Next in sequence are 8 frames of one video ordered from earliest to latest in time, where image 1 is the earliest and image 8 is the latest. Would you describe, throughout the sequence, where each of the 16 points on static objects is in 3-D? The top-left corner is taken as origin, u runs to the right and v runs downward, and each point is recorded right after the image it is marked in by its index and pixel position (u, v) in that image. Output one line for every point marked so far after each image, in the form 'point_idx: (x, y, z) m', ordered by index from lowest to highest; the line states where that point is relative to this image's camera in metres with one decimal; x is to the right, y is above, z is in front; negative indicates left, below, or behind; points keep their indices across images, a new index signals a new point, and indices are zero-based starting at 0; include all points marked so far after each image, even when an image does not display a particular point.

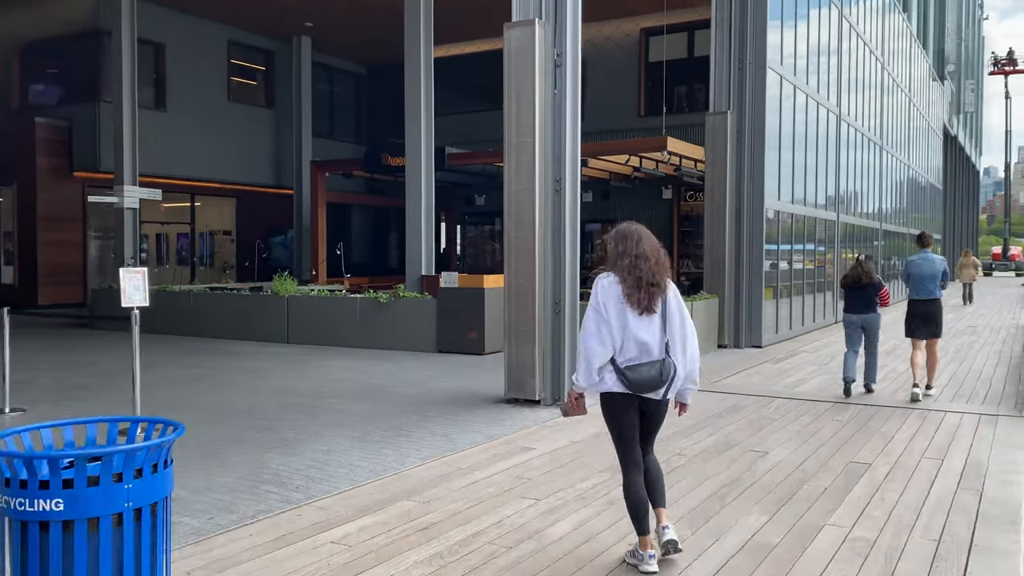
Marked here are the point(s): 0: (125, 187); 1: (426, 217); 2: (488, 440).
0: (-8.0, +2.1, +17.6) m
1: (-1.4, +1.1, +13.6) m
2: (-0.2, -1.1, +6.0) m
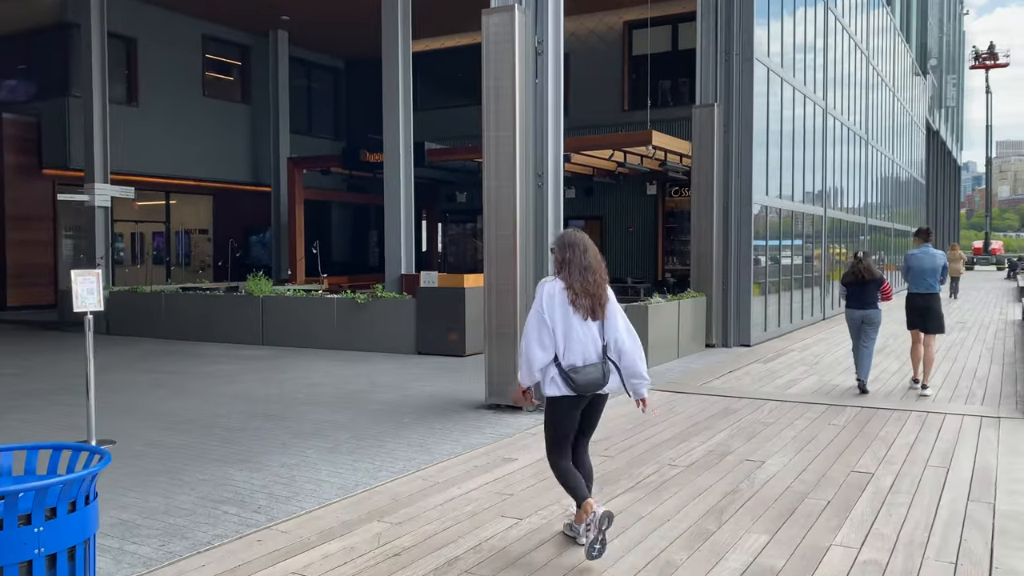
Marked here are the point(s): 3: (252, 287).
0: (-8.4, +2.1, +17.1) m
1: (-1.7, +1.1, +13.2) m
2: (-0.3, -1.1, +5.7) m
3: (-3.8, 0.0, +12.3) m
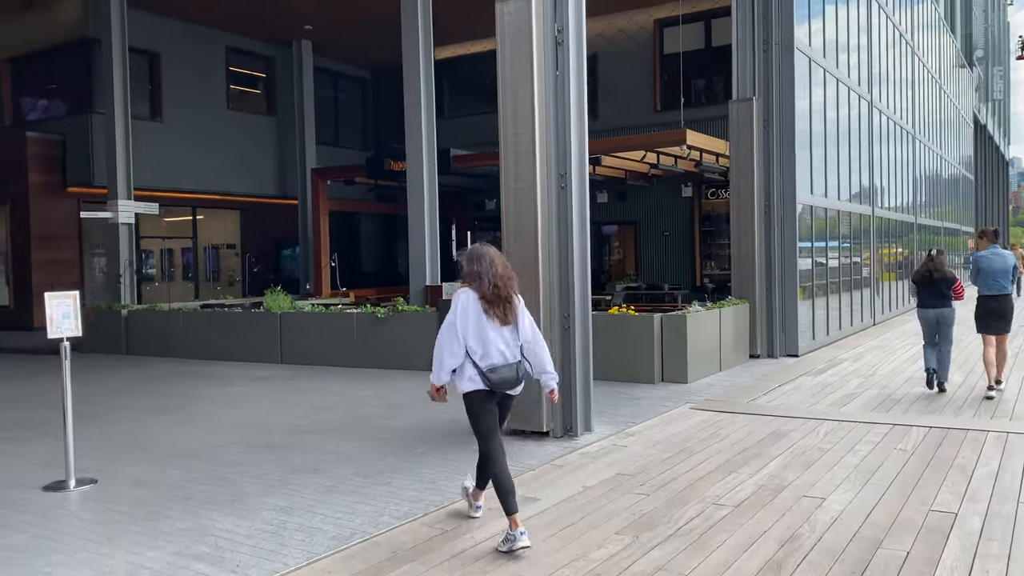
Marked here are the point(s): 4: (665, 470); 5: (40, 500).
0: (-7.8, +1.7, +16.9) m
1: (-1.2, +0.9, +12.6) m
2: (-0.2, -1.2, +5.0) m
3: (-3.4, -0.2, +11.8) m
4: (+1.0, -1.2, +5.4) m
5: (-2.7, -1.2, +4.9) m
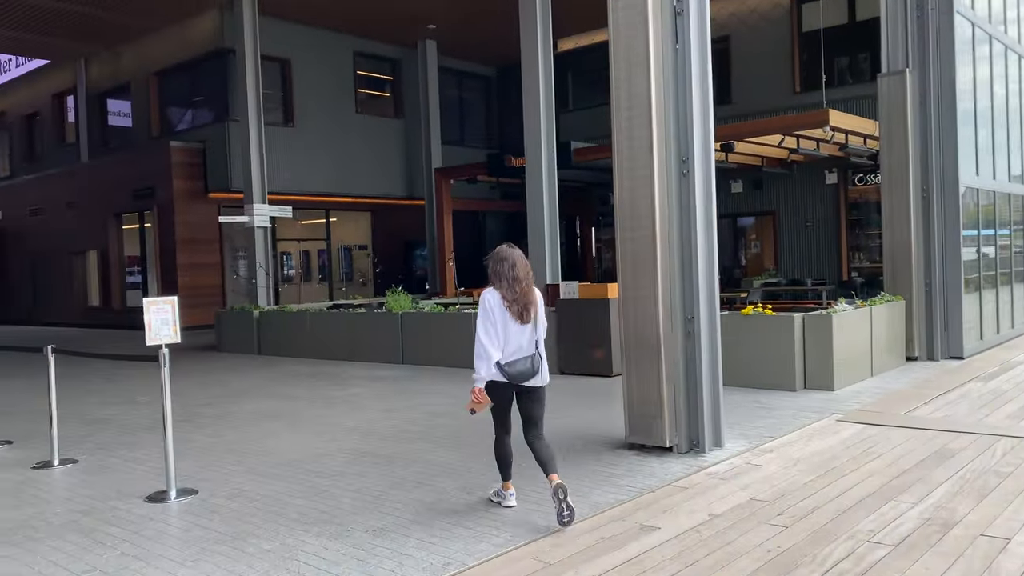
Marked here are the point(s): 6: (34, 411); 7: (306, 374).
0: (-5.3, +1.7, +17.4) m
1: (+0.6, +1.0, +12.1) m
2: (+0.4, -1.2, +4.5) m
3: (-1.7, -0.2, +11.7) m
4: (+1.6, -1.1, +4.6) m
5: (-2.1, -1.3, +4.8) m
6: (-4.9, -1.3, +8.6) m
7: (-2.7, -1.1, +11.1) m
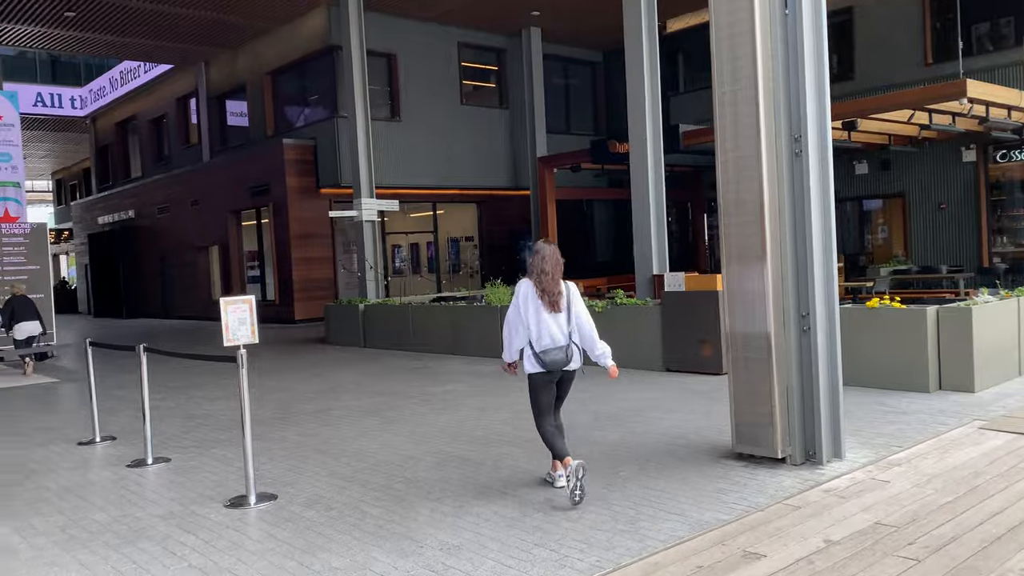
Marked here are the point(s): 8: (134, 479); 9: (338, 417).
0: (-3.1, +1.8, +17.5) m
1: (+2.0, +1.1, +11.6) m
2: (+0.9, -1.2, +4.0) m
3: (-0.3, -0.1, +11.5) m
4: (+2.1, -1.1, +4.0) m
5: (-1.6, -1.3, +4.7) m
6: (-3.8, -1.2, +8.8) m
7: (-1.4, -1.0, +11.0) m
8: (-2.6, -1.3, +5.8) m
9: (-1.6, -1.2, +7.6) m
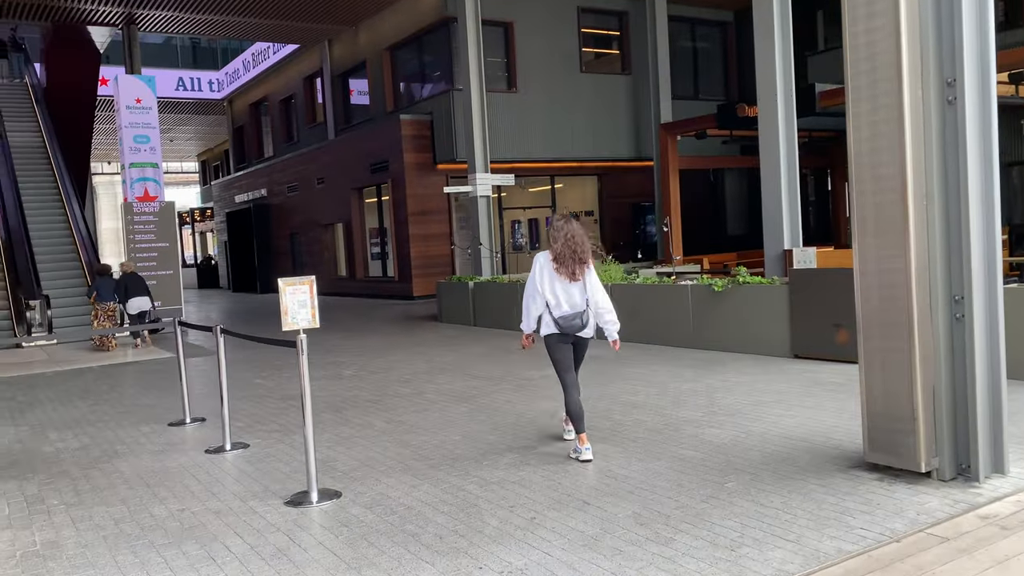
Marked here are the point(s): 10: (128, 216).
0: (-0.7, +2.3, +17.1) m
1: (+3.4, +1.4, +10.5) m
2: (+1.1, -1.1, +3.3) m
3: (+1.1, +0.2, +10.8) m
4: (+2.3, -1.0, +3.1) m
5: (-1.2, -1.2, +4.3) m
6: (-2.8, -1.0, +8.7) m
7: (0.0, -0.8, +10.5) m
8: (-2.0, -1.2, +5.6) m
9: (-0.7, -1.0, +7.1) m
10: (-7.2, +1.3, +15.7) m
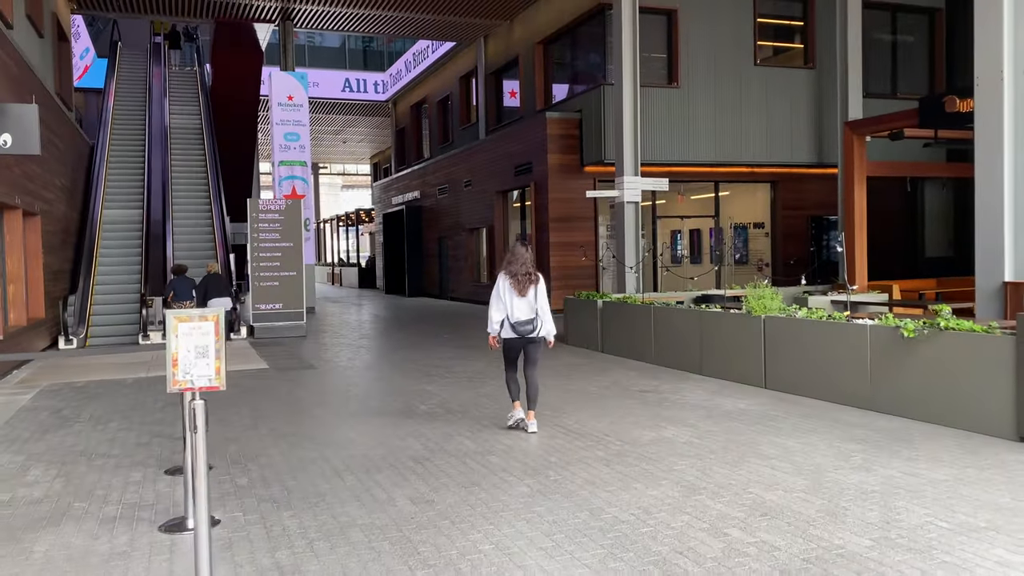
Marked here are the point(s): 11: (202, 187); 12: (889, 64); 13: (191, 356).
0: (+2.0, +2.0, +15.2) m
1: (+4.7, +0.9, +7.8) m
2: (+0.9, -1.3, +1.2) m
3: (+2.4, -0.1, +8.6) m
4: (+2.0, -1.3, +0.8) m
5: (-1.2, -1.3, +2.7) m
6: (-1.9, -1.1, +7.3) m
7: (+1.2, -1.0, +8.5) m
8: (-1.8, -1.3, +4.1) m
9: (-0.2, -1.2, +5.4) m
10: (-4.6, +1.3, +15.1) m
11: (-7.3, +2.4, +19.9) m
12: (+8.5, +5.1, +19.1) m
13: (-1.1, -0.2, +2.9) m
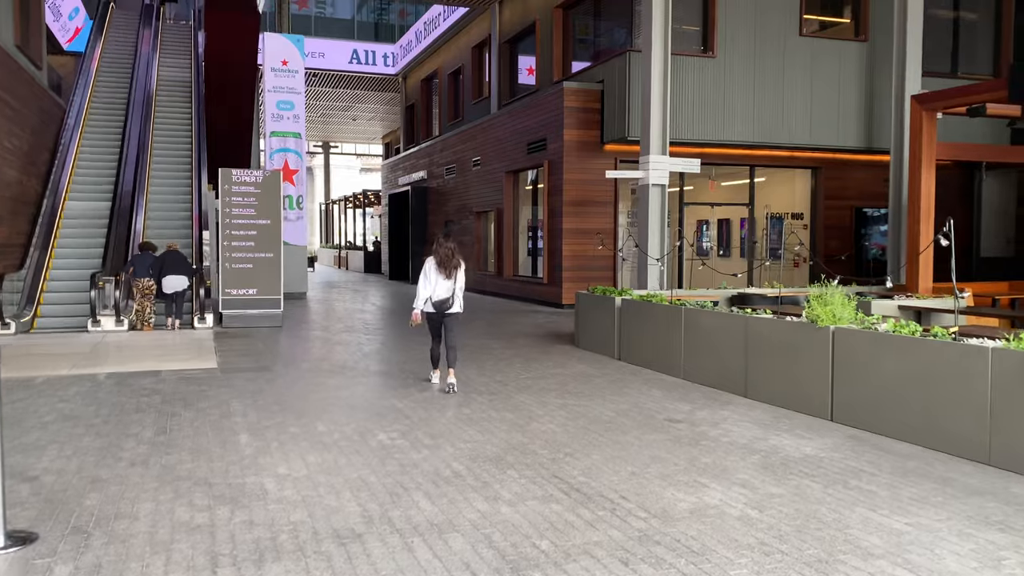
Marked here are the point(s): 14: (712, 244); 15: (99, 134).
0: (+2.2, +2.1, +13.2) m
1: (+4.6, +0.9, +5.9) m
2: (+0.7, -1.4, -0.7) m
3: (+2.4, -0.2, +6.6) m
4: (+1.8, -1.4, -1.1) m
5: (-1.4, -1.3, +0.8) m
6: (-1.9, -1.0, +5.5) m
7: (+1.2, -1.0, +6.6) m
8: (-1.9, -1.2, +2.3) m
9: (-0.3, -1.1, +3.5) m
10: (-4.5, +1.6, +13.3) m
11: (-7.1, +2.8, +18.1) m
12: (+8.8, +5.1, +17.0) m
13: (-1.2, -0.2, +1.0) m
14: (+4.0, +0.9, +17.3) m
15: (-8.7, +3.3, +17.9) m
